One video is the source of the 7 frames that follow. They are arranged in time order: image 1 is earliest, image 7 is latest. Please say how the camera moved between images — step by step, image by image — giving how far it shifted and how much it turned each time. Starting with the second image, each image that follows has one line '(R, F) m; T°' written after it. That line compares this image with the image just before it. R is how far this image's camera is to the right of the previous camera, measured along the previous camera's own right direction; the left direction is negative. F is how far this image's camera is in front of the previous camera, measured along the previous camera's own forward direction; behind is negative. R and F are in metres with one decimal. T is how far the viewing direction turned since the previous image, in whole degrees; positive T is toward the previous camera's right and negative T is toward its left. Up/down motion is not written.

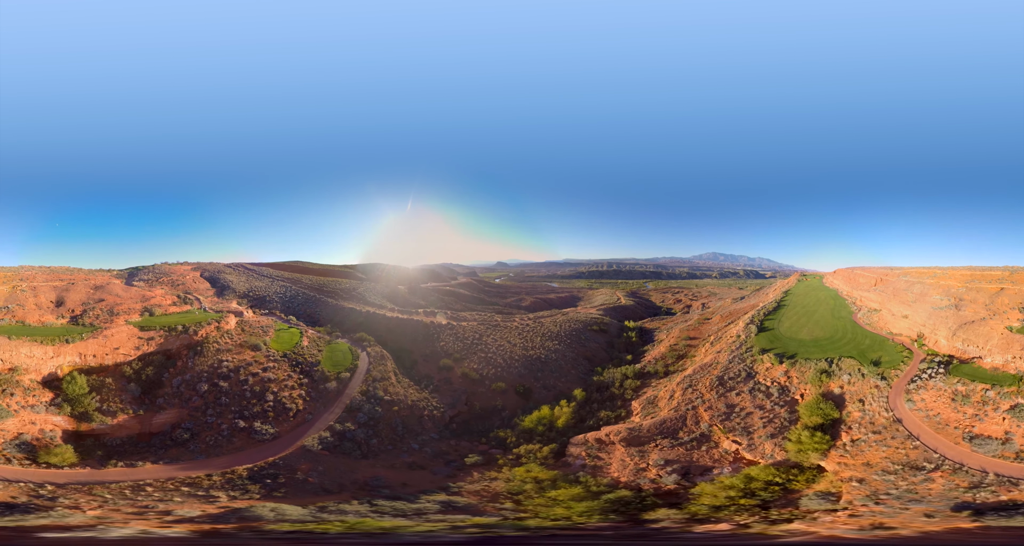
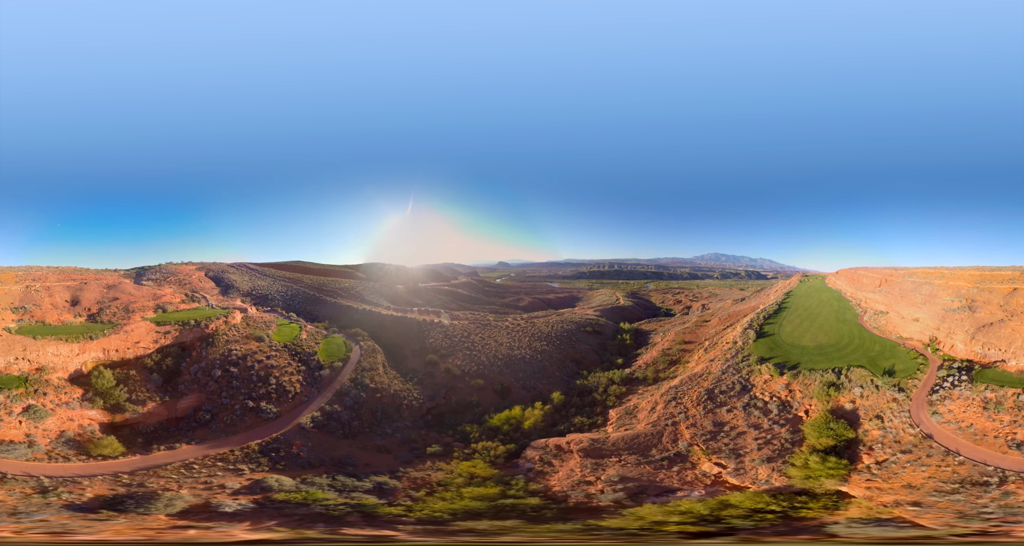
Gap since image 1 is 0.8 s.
(+0.3, -0.4) m; 0°
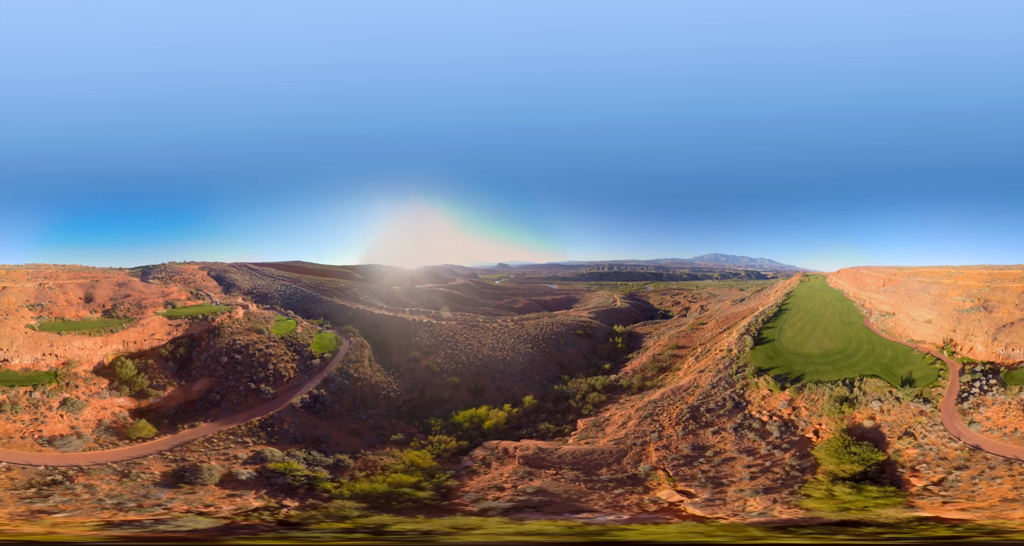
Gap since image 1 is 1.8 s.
(+0.3, -0.5) m; 0°
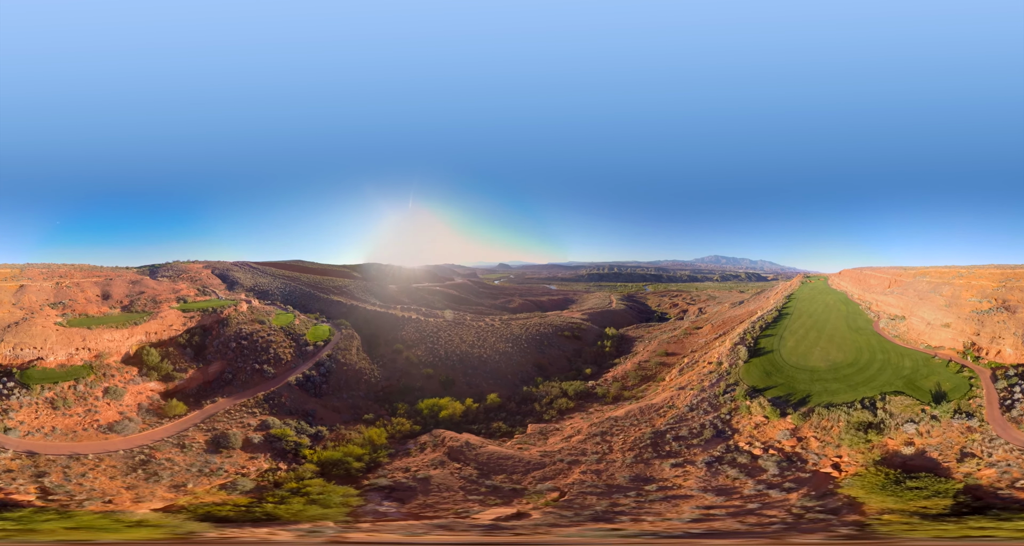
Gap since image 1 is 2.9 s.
(+0.4, -0.6) m; 0°
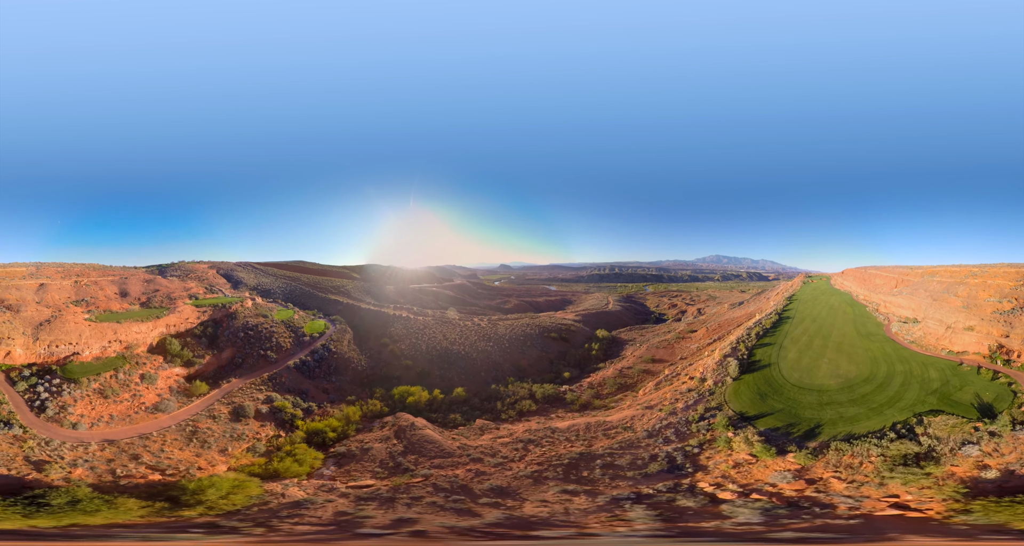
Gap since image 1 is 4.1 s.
(+0.5, -0.7) m; 0°
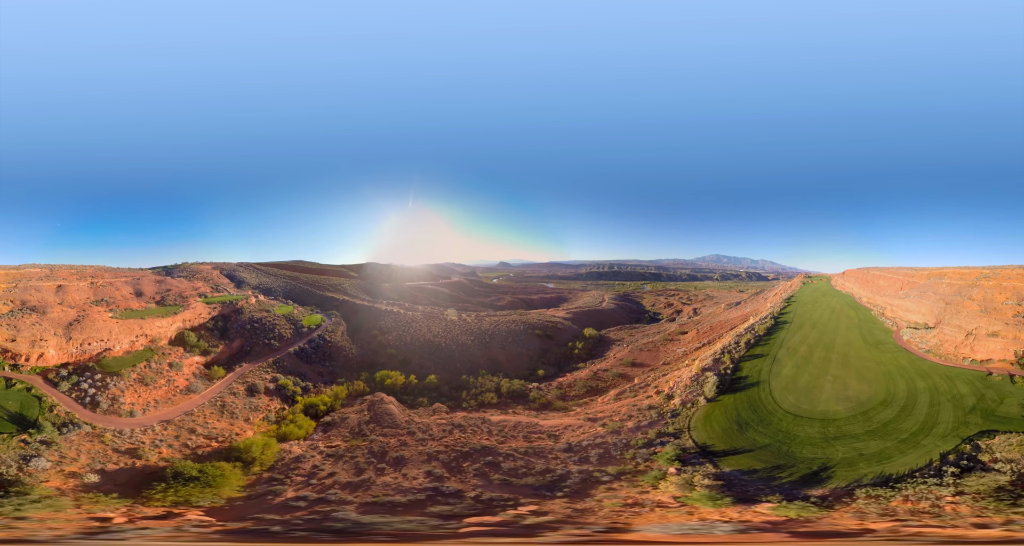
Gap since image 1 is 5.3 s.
(+0.4, -0.7) m; 0°
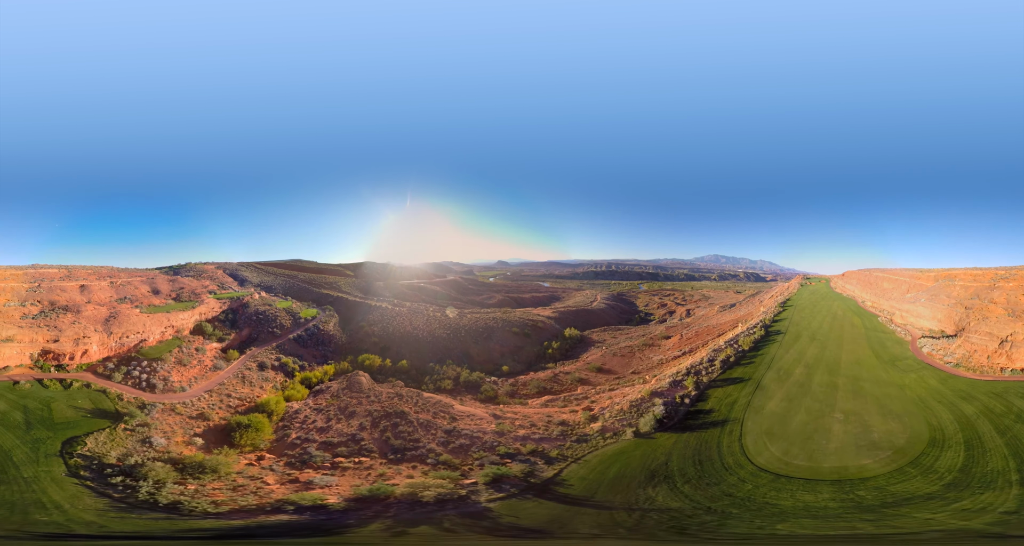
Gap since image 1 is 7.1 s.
(+0.6, -1.0) m; 0°
